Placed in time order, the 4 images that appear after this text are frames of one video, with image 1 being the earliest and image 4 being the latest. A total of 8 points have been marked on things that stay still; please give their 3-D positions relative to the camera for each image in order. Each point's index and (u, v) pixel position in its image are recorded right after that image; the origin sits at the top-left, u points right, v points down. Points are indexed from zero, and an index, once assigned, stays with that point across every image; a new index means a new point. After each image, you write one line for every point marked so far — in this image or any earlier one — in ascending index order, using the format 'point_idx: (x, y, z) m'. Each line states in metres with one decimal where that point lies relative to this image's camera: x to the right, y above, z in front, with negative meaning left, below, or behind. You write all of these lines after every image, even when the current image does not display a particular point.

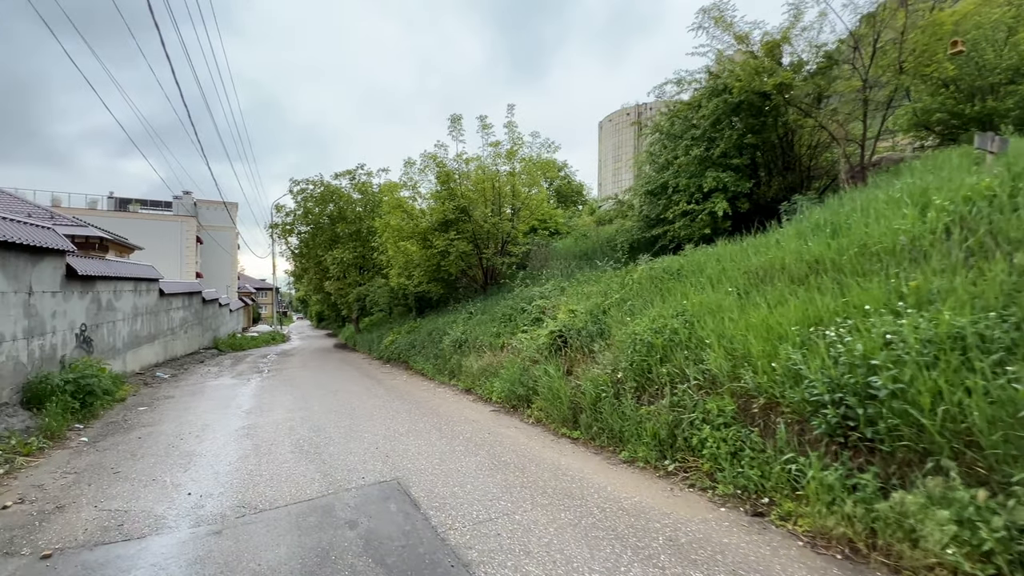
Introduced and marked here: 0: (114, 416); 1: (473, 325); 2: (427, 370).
0: (-5.6, -1.8, +6.7) m
1: (-0.8, -0.8, +10.1) m
2: (-1.7, -1.7, +9.9) m
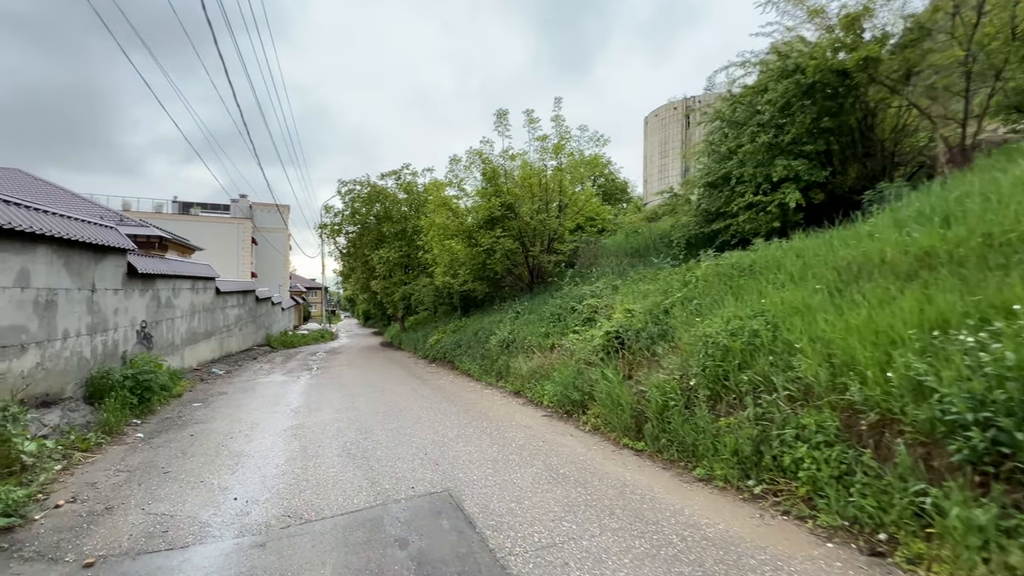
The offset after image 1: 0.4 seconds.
0: (-4.9, -1.8, +6.8) m
1: (+0.2, -0.8, +9.7) m
2: (-0.8, -1.7, +9.6) m
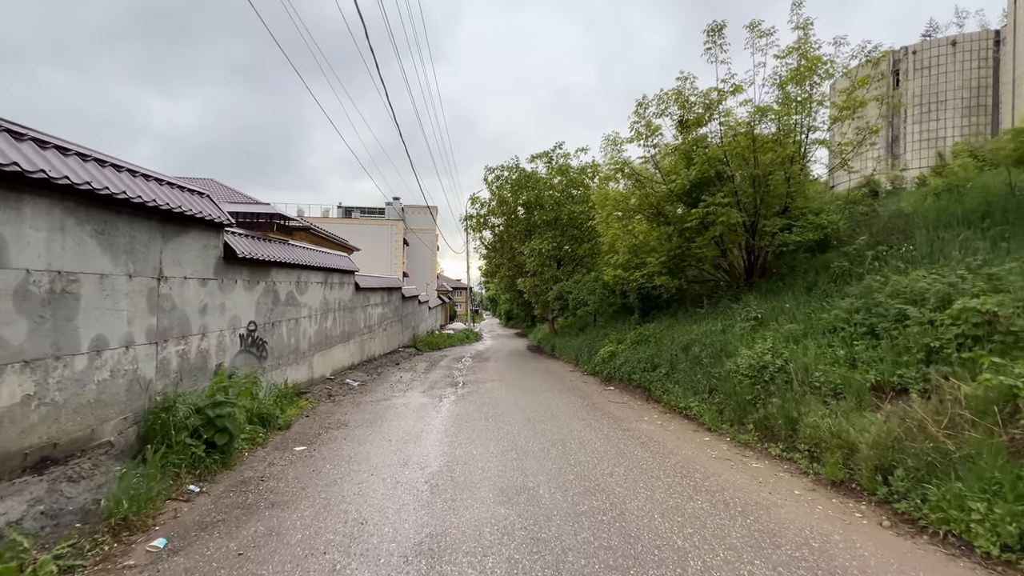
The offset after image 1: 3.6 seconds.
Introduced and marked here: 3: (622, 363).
0: (-2.4, -1.6, +4.4) m
1: (+3.3, -0.7, +5.8) m
2: (+2.3, -1.6, +6.0) m
3: (+2.1, -1.5, +9.5) m
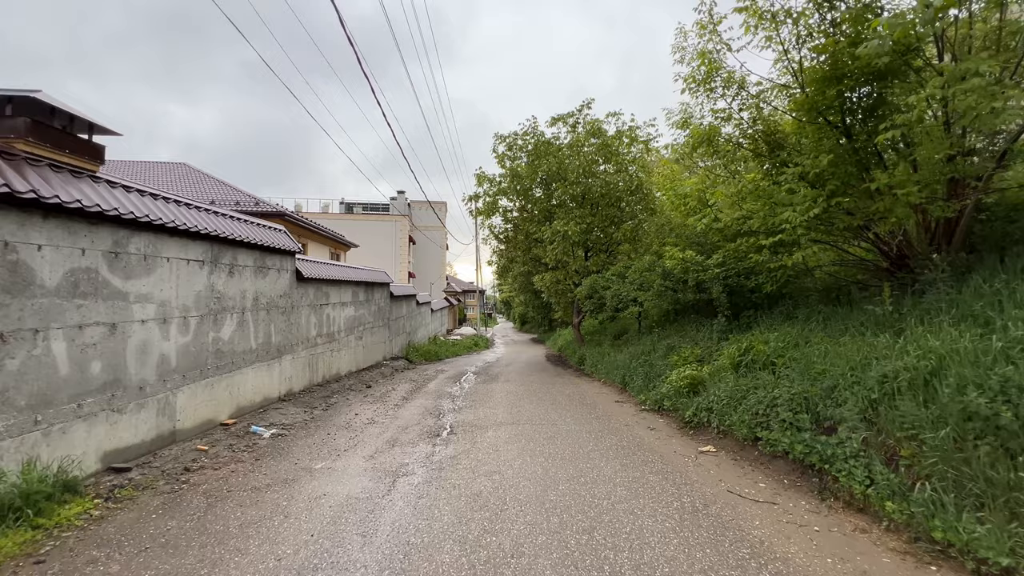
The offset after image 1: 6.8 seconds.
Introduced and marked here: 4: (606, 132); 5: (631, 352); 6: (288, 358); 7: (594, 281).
0: (-2.3, -1.4, +0.5) m
1: (+3.4, -0.4, +1.7) m
2: (+2.5, -1.3, +1.9) m
3: (+2.4, -1.3, +5.4) m
4: (+2.9, +4.7, +14.6) m
5: (+2.4, -1.3, +9.8) m
6: (-3.6, -1.1, +7.7) m
7: (+2.2, +0.2, +12.6) m
